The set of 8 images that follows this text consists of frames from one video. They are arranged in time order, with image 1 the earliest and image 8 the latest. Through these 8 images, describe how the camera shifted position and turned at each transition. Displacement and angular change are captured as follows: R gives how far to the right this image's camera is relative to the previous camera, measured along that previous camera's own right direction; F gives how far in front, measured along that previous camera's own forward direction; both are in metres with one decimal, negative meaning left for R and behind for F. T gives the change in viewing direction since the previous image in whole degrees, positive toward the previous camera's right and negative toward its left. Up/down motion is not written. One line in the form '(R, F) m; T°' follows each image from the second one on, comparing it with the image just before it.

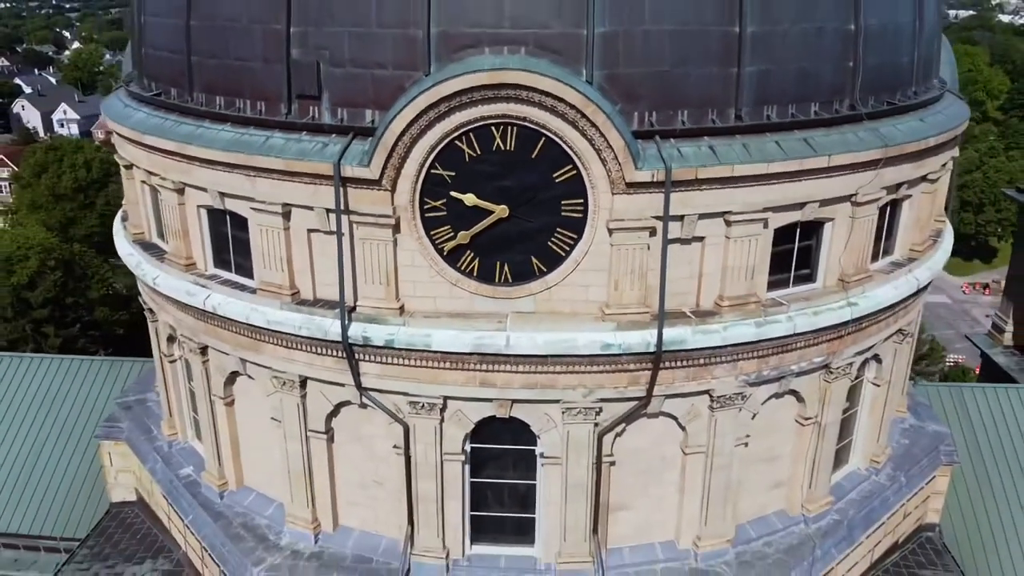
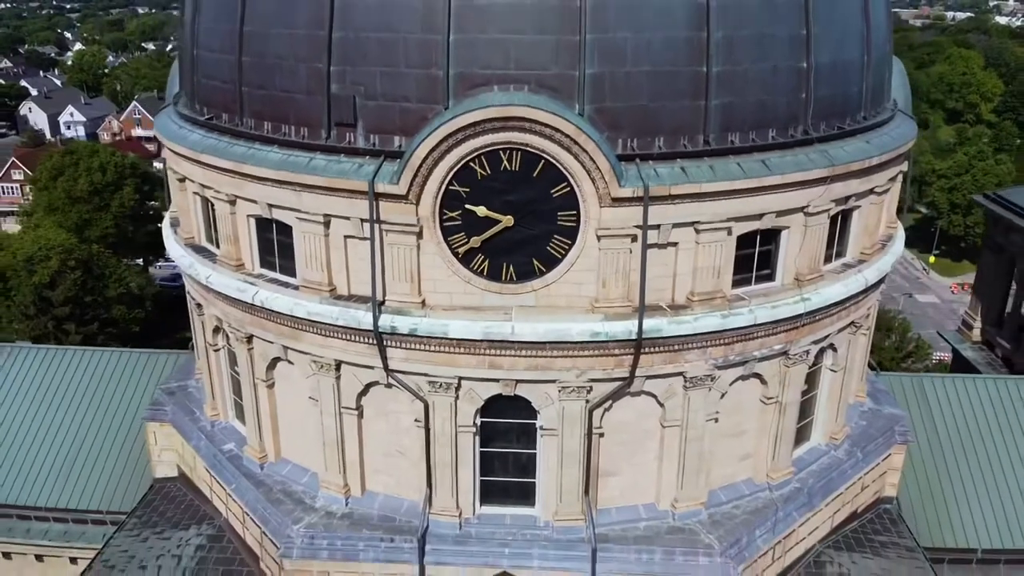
(-0.1, -1.9) m; 0°
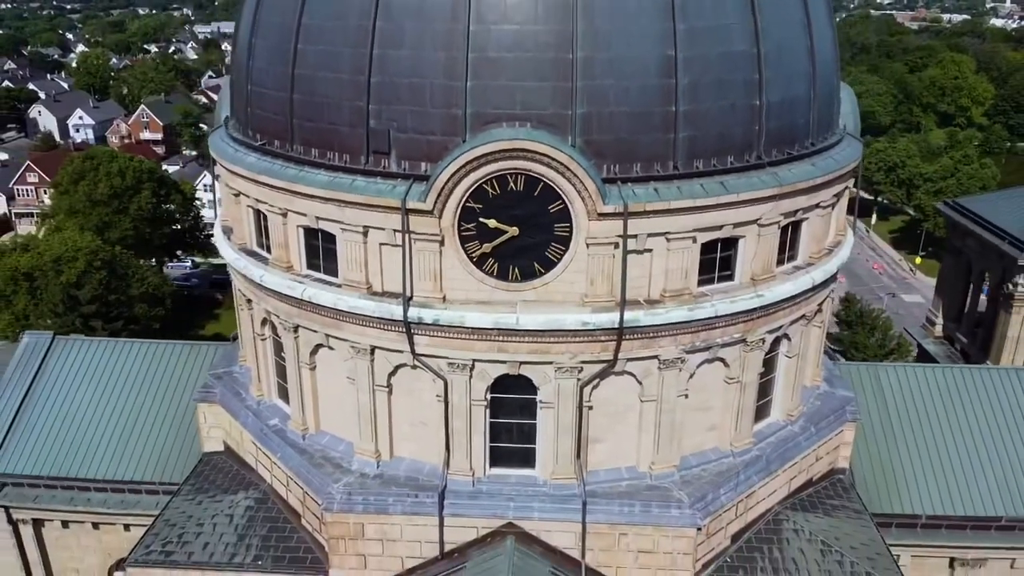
(-0.1, -2.6) m; 0°
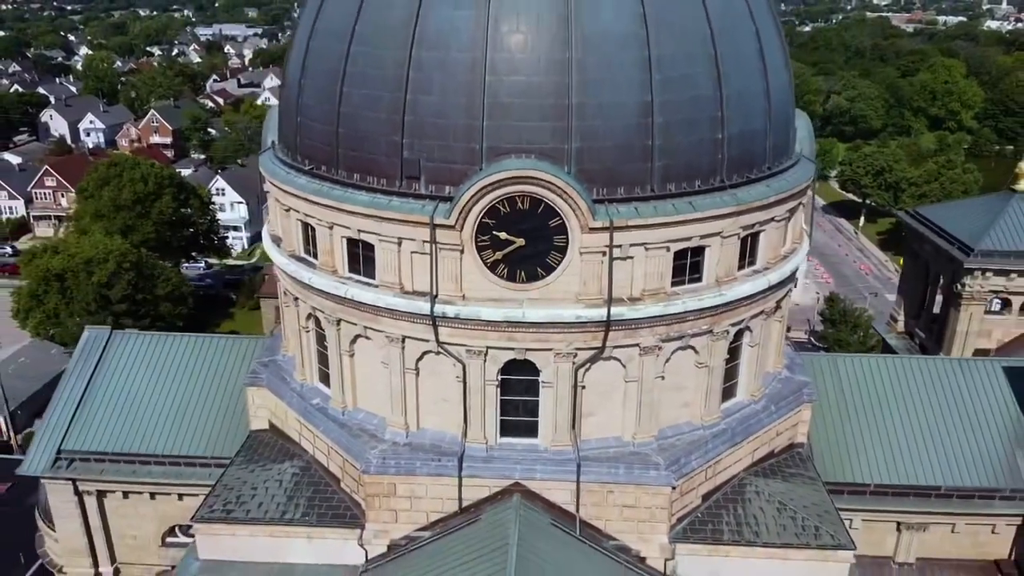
(-0.2, -3.2) m; 0°
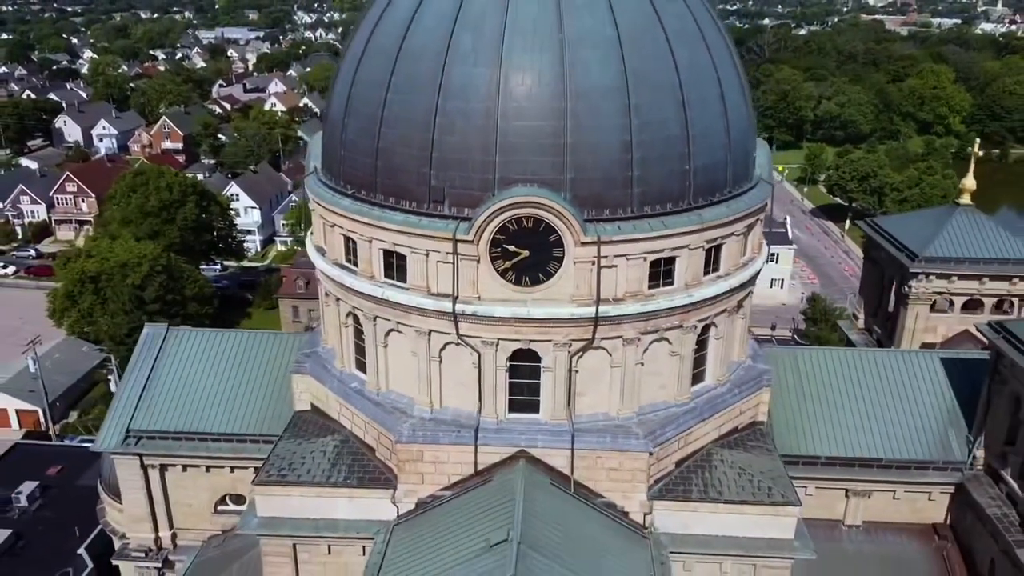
(-0.2, -4.2) m; 0°
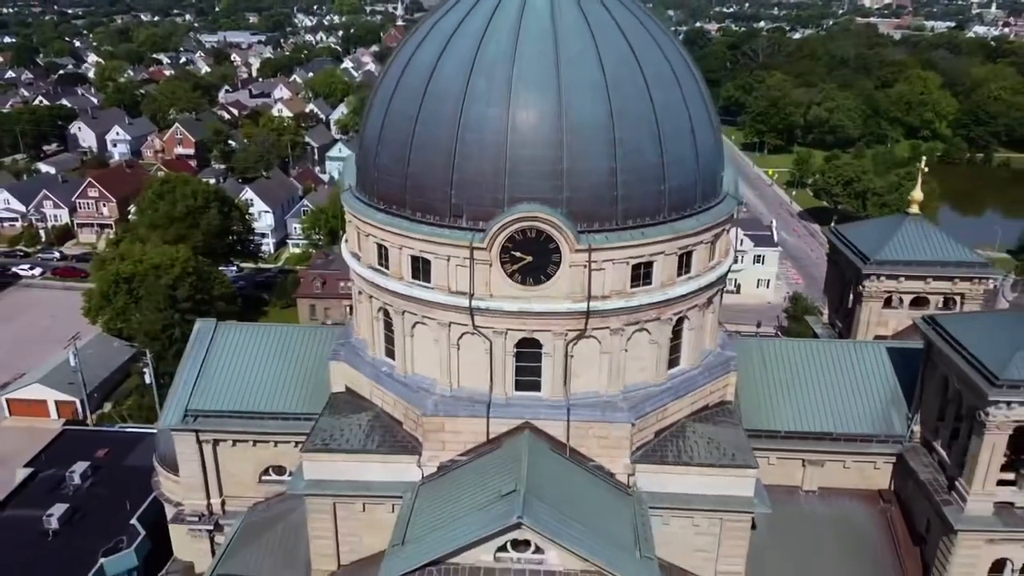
(-0.3, -4.7) m; 0°
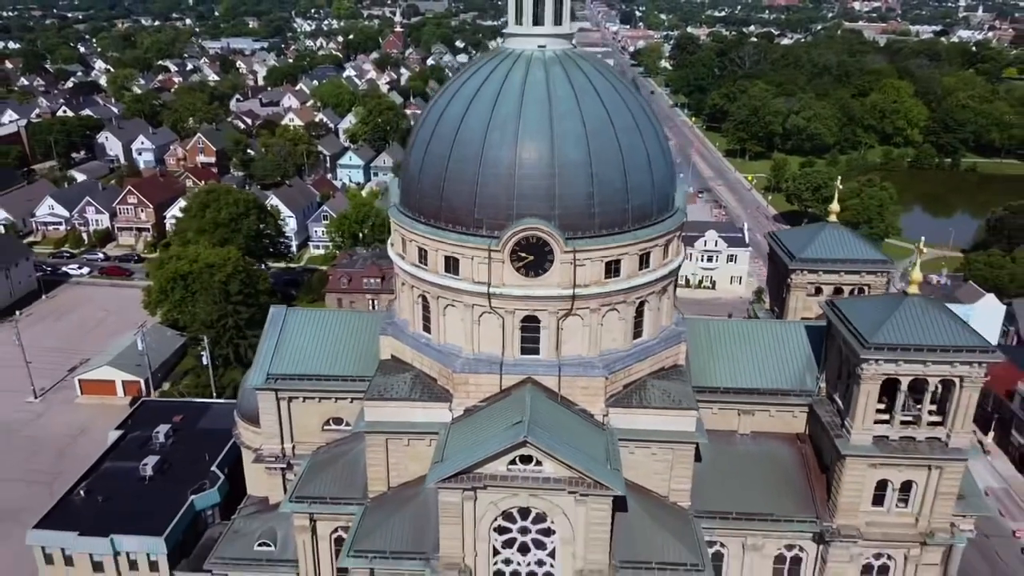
(-0.5, -10.4) m; 0°
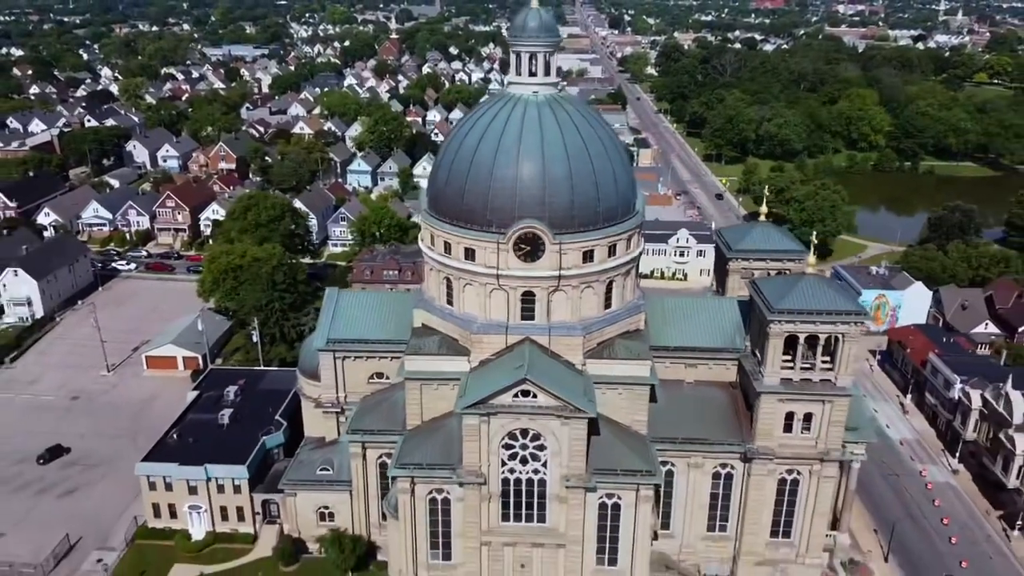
(-0.7, -13.7) m; +1°
